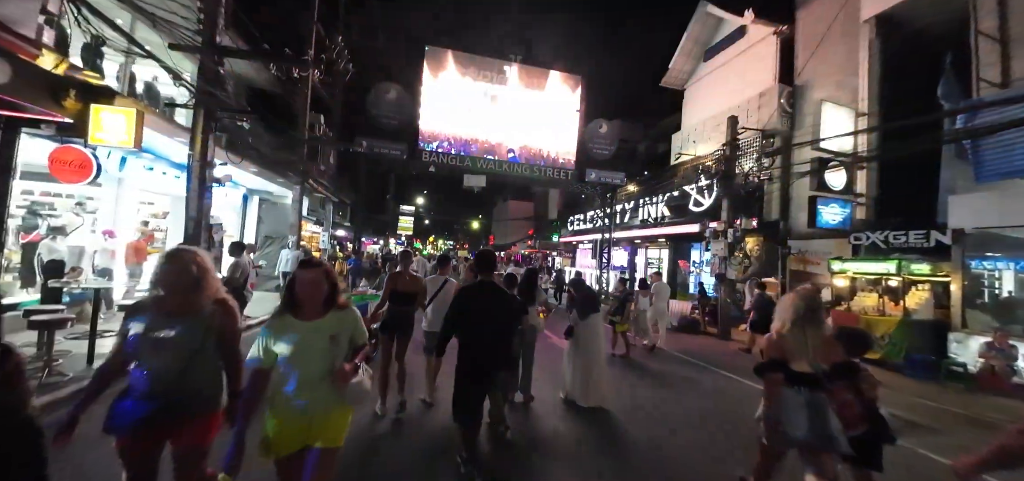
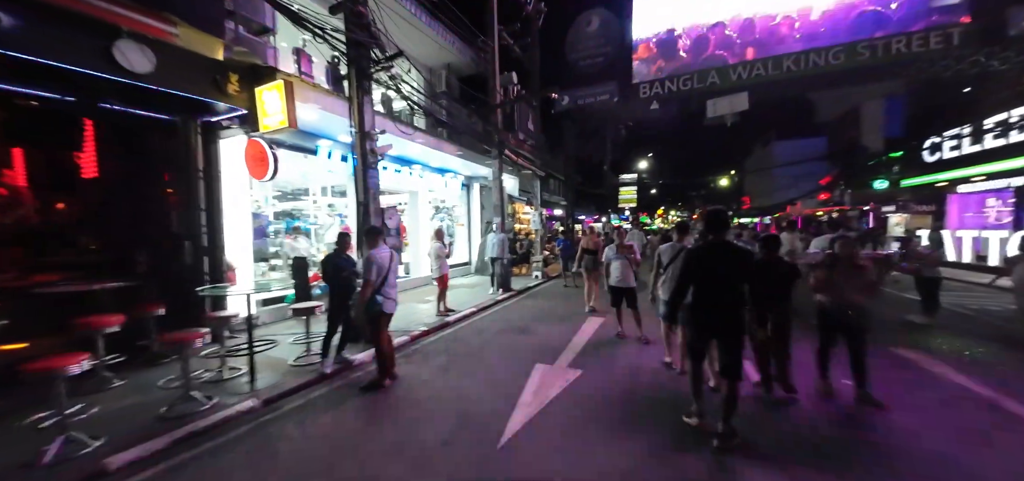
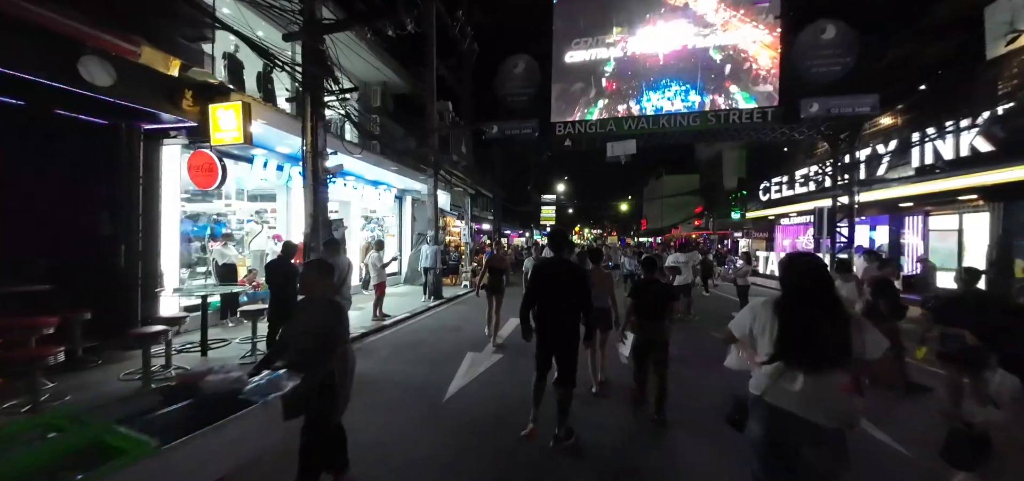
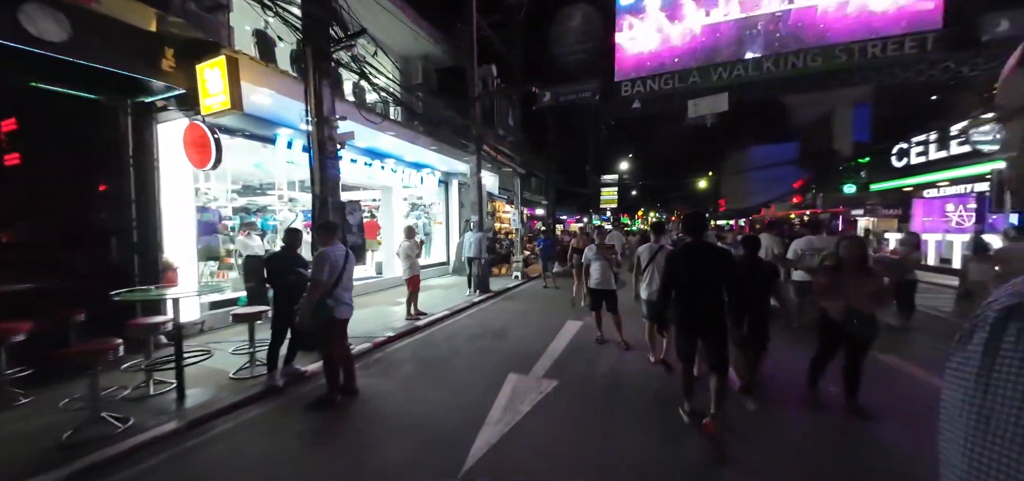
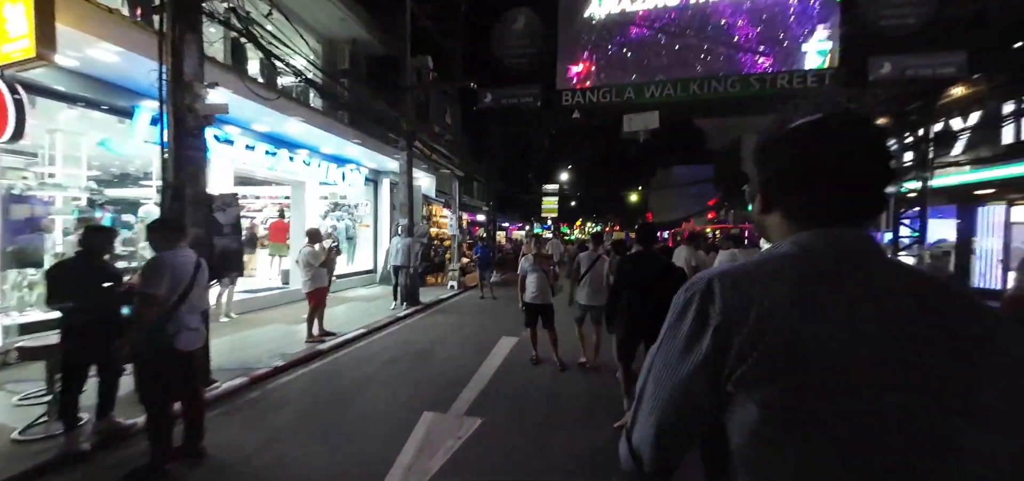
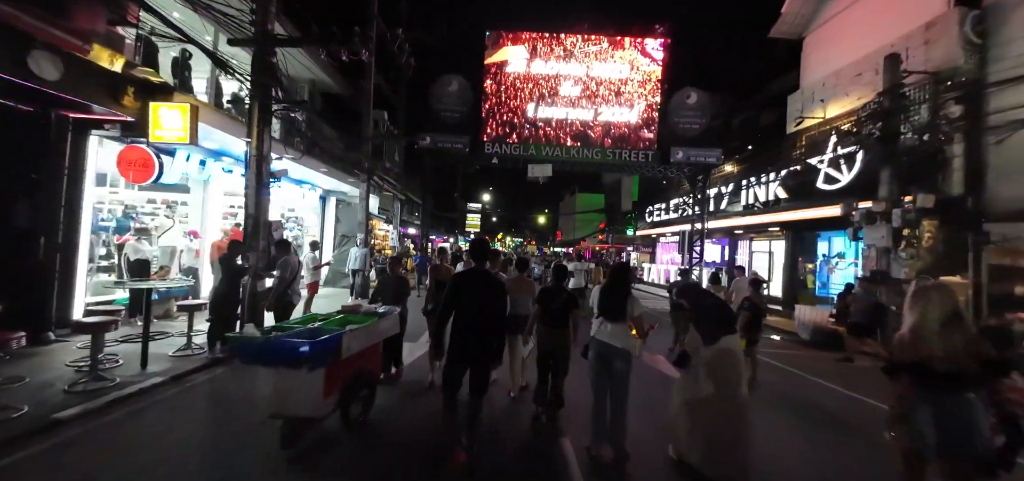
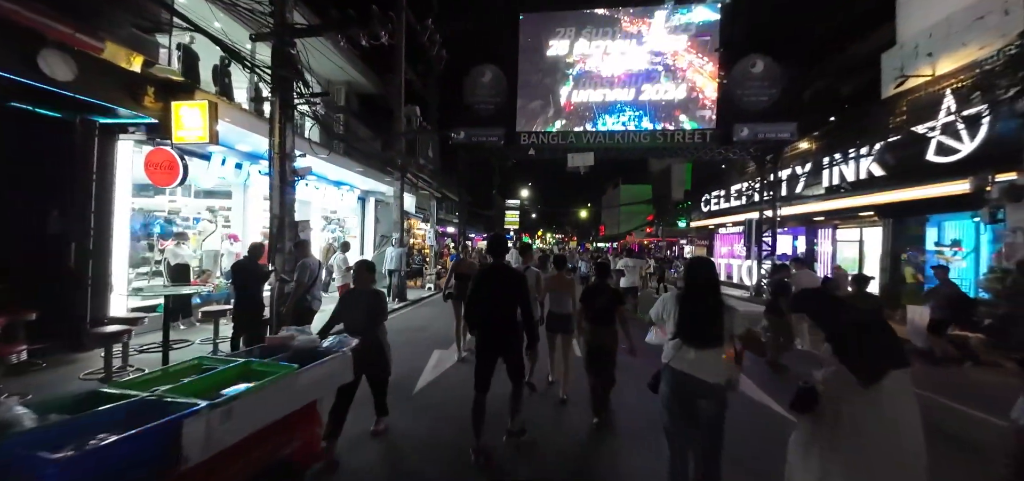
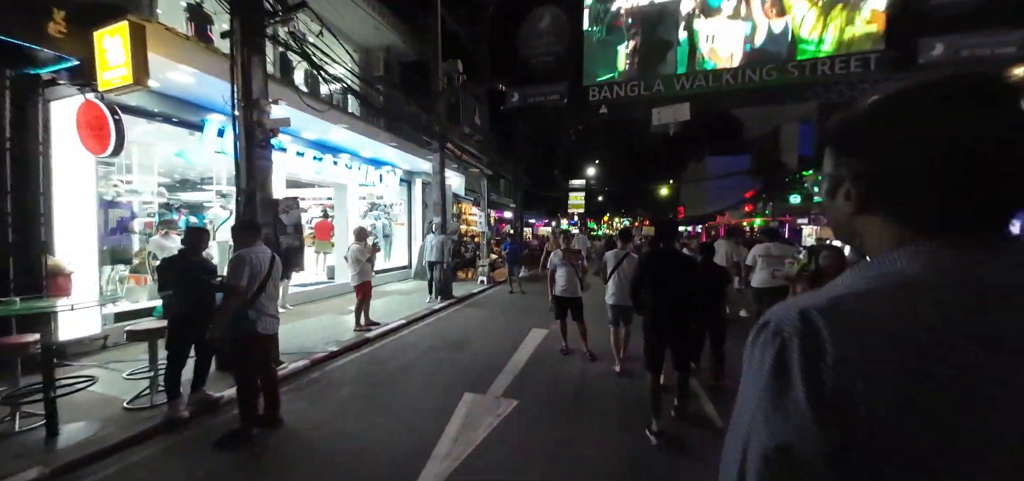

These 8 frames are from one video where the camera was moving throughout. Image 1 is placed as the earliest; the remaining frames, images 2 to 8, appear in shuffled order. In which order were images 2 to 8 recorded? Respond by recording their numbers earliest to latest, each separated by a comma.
6, 7, 3, 2, 4, 8, 5
